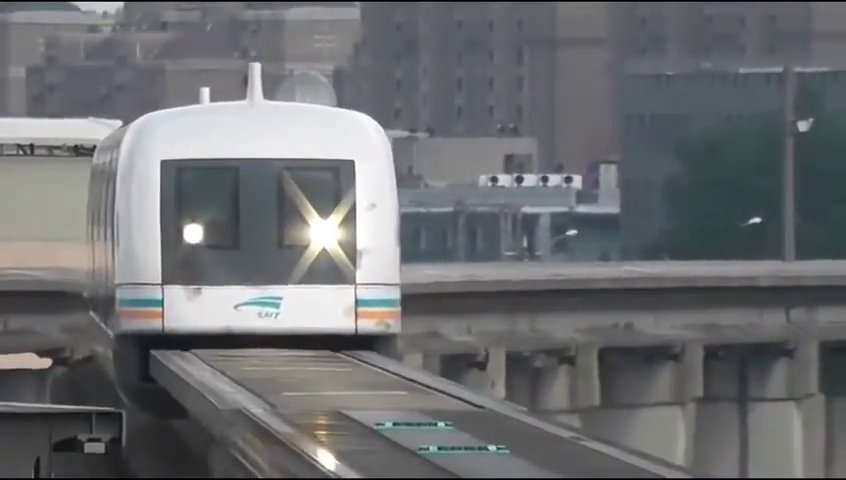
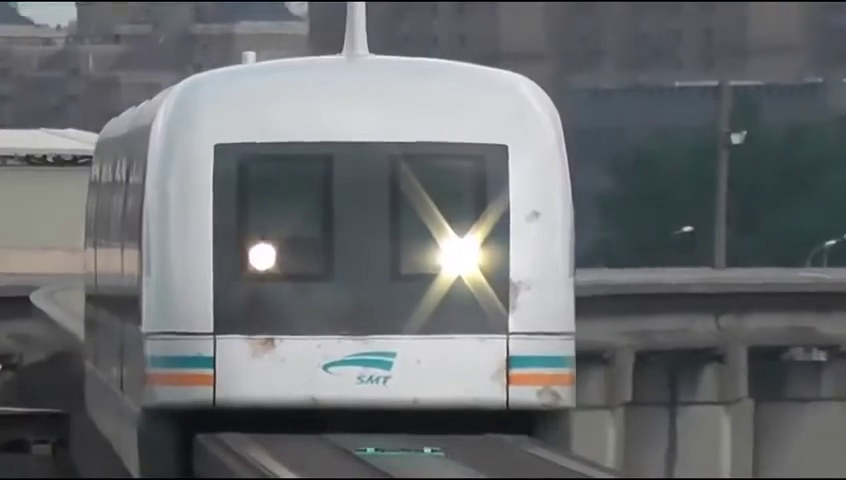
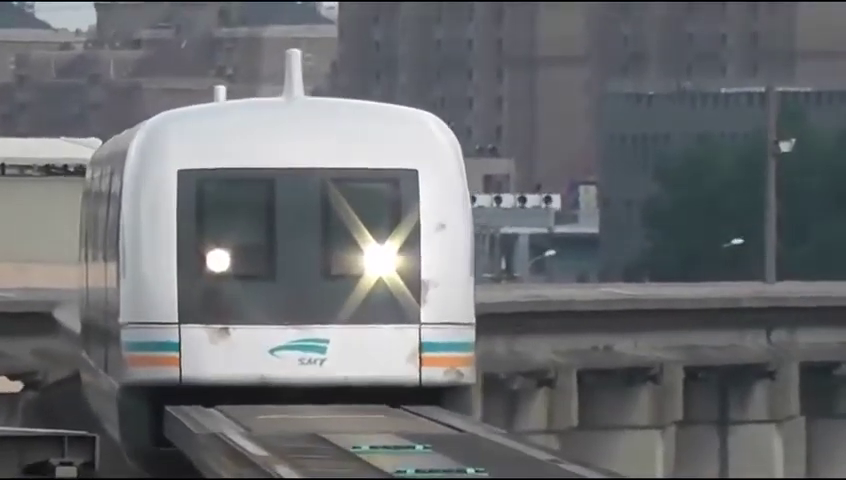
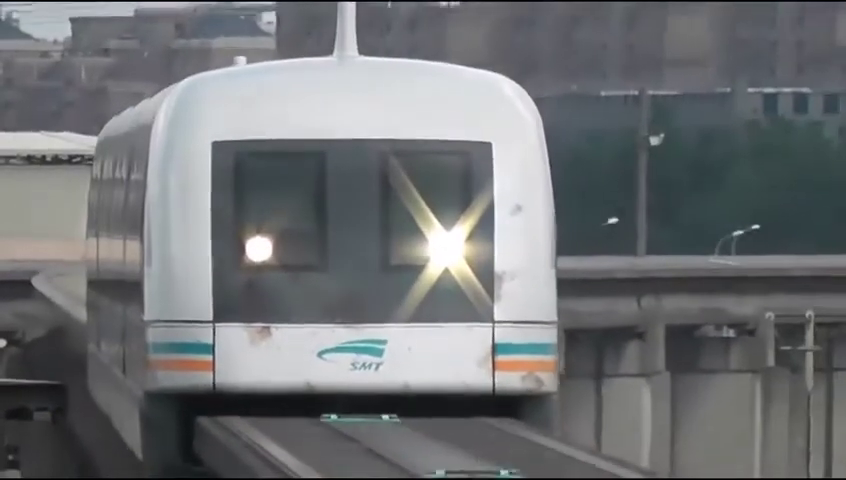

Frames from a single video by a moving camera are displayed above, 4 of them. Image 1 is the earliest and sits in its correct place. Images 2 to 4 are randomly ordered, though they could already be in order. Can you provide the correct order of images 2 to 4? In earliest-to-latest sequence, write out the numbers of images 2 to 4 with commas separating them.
3, 2, 4
